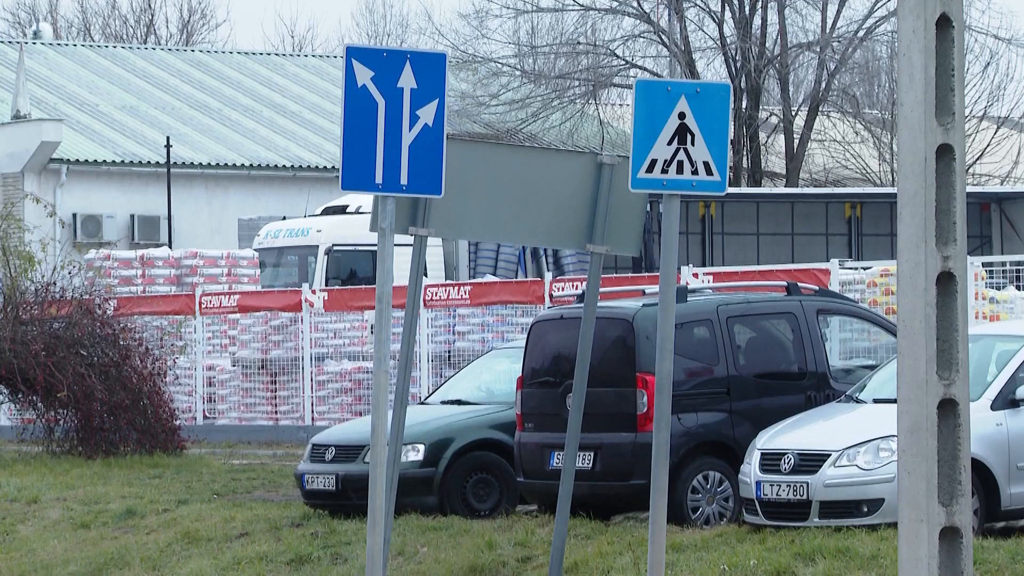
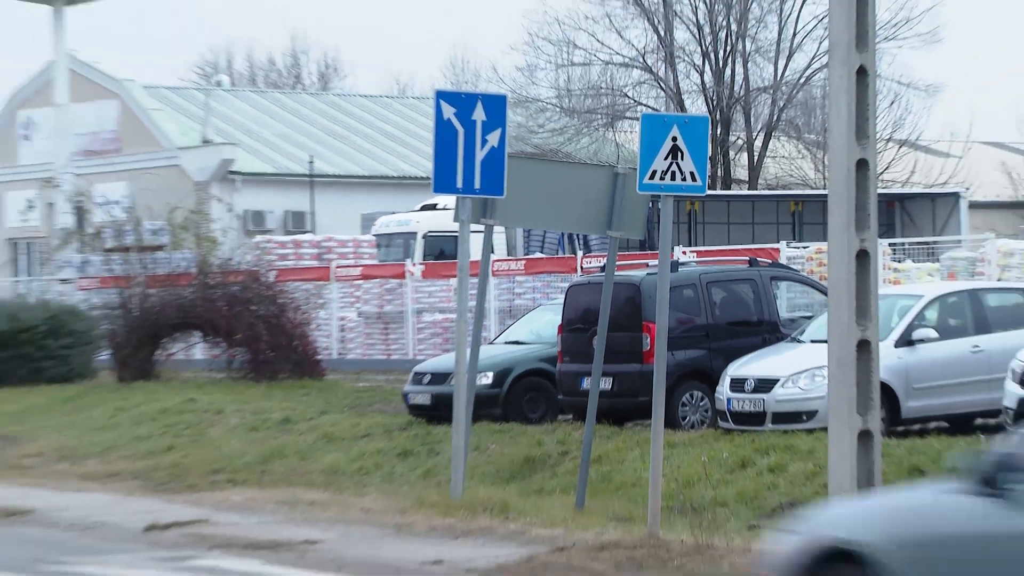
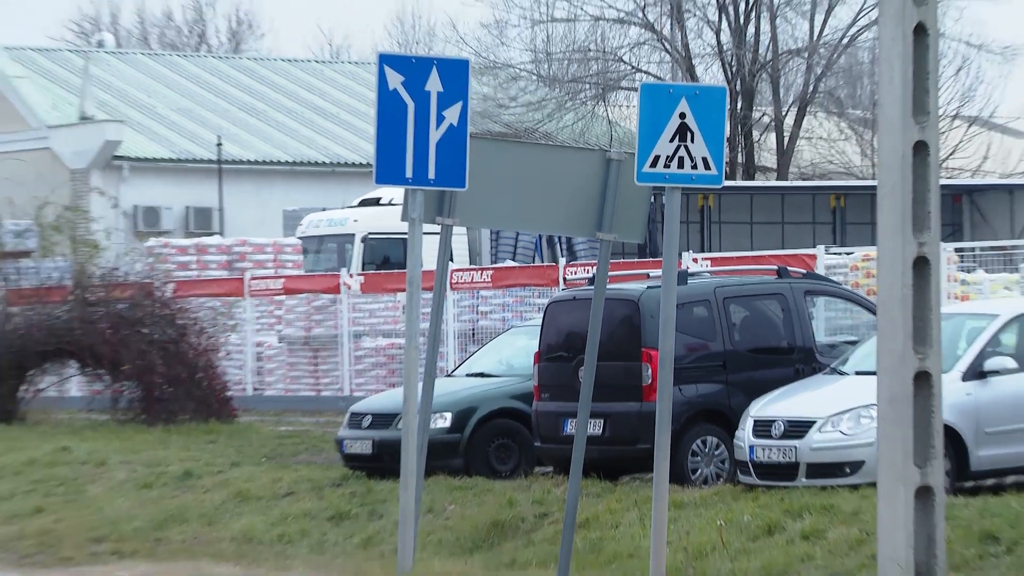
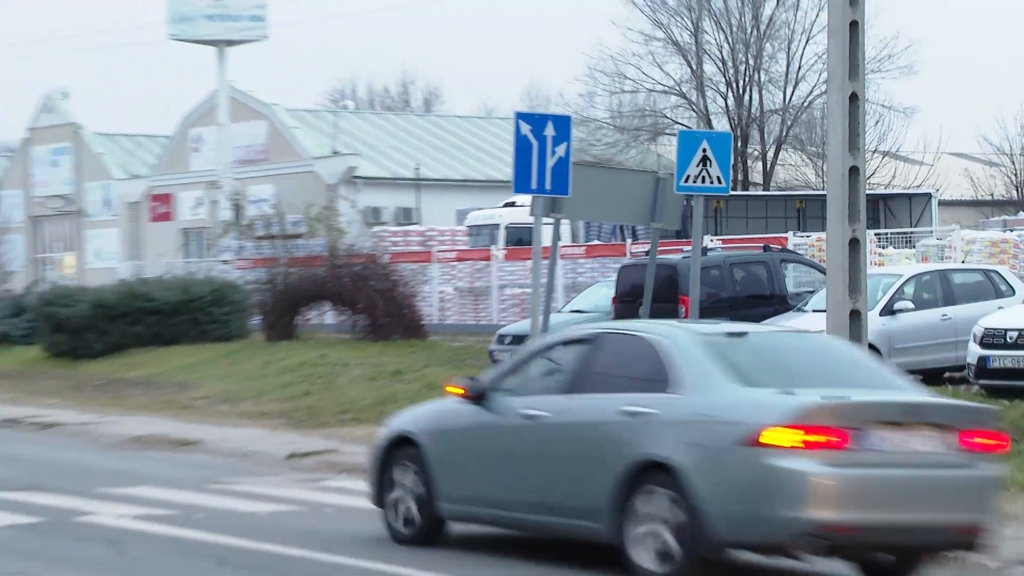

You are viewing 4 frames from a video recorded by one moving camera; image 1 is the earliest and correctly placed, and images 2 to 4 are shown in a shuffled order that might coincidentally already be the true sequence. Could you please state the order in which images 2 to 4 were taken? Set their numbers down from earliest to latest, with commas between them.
3, 2, 4
